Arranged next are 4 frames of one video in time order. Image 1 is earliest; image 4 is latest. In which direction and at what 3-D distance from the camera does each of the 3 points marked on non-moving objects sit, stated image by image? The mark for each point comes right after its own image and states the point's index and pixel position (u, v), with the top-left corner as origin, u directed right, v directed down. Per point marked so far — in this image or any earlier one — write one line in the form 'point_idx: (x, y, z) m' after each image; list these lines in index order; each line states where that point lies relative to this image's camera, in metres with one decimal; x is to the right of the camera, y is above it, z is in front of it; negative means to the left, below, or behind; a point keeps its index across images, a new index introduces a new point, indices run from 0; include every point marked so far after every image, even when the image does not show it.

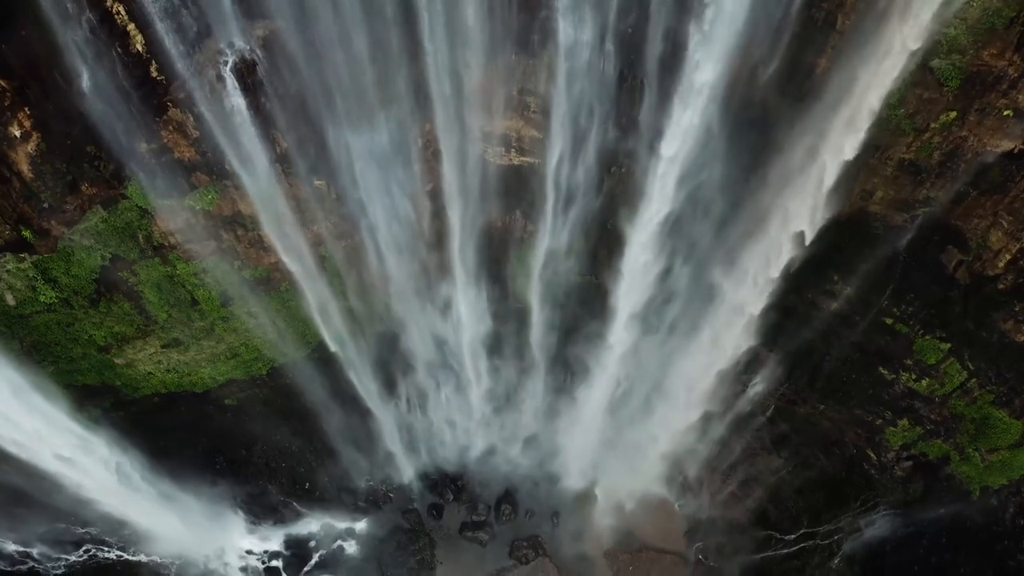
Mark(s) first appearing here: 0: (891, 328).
0: (+5.6, -0.6, +10.0) m
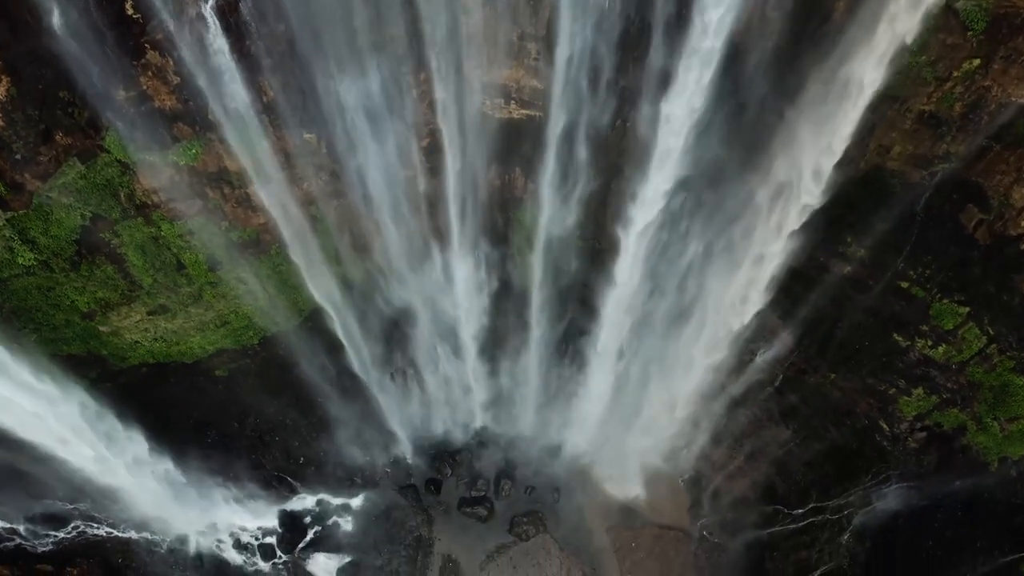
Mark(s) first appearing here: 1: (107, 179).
0: (+5.6, -0.1, +9.5) m
1: (-5.1, +1.4, +8.4) m
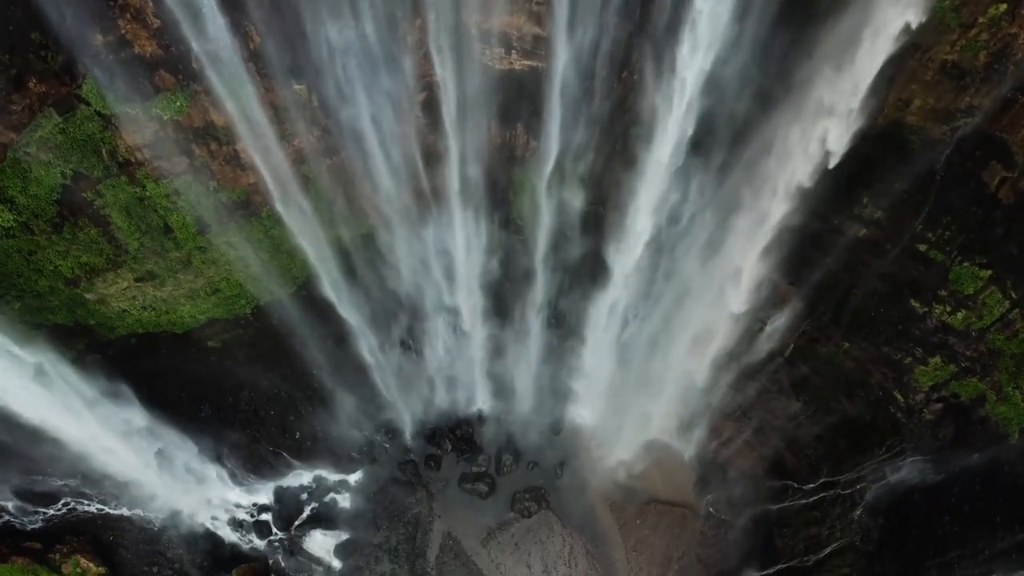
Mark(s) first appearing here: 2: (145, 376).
0: (+5.6, +0.4, +9.1) m
1: (-5.0, +1.8, +8.0) m
2: (-6.0, -1.4, +11.0) m
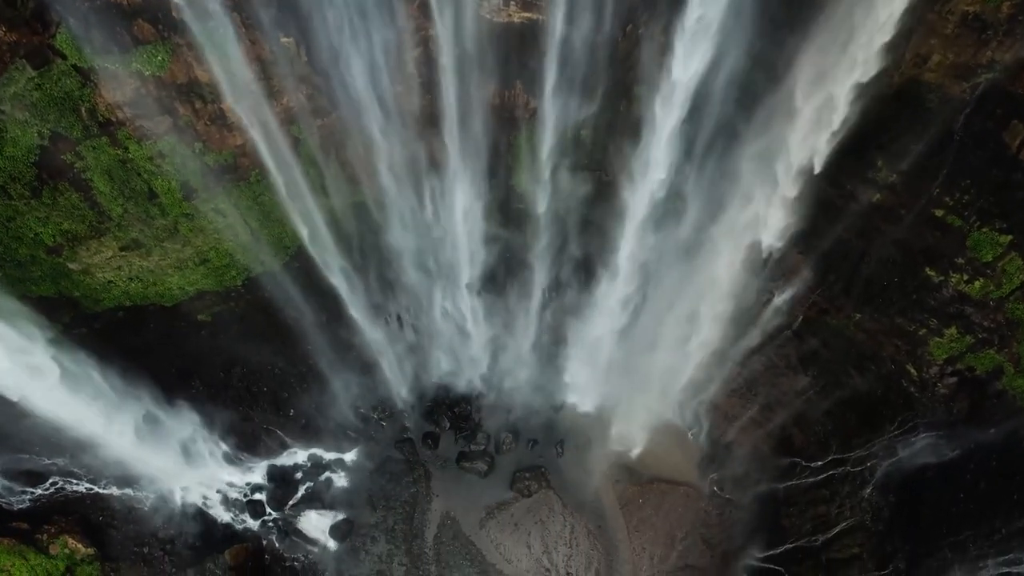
0: (+5.6, +0.9, +8.8) m
1: (-5.1, +2.3, +7.6) m
2: (-6.0, -1.0, +10.7) m
